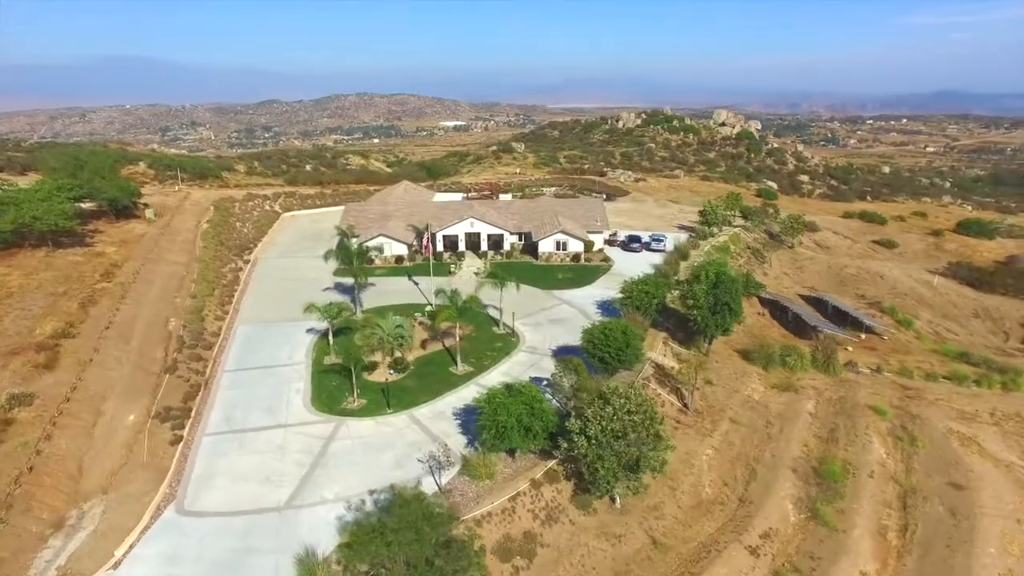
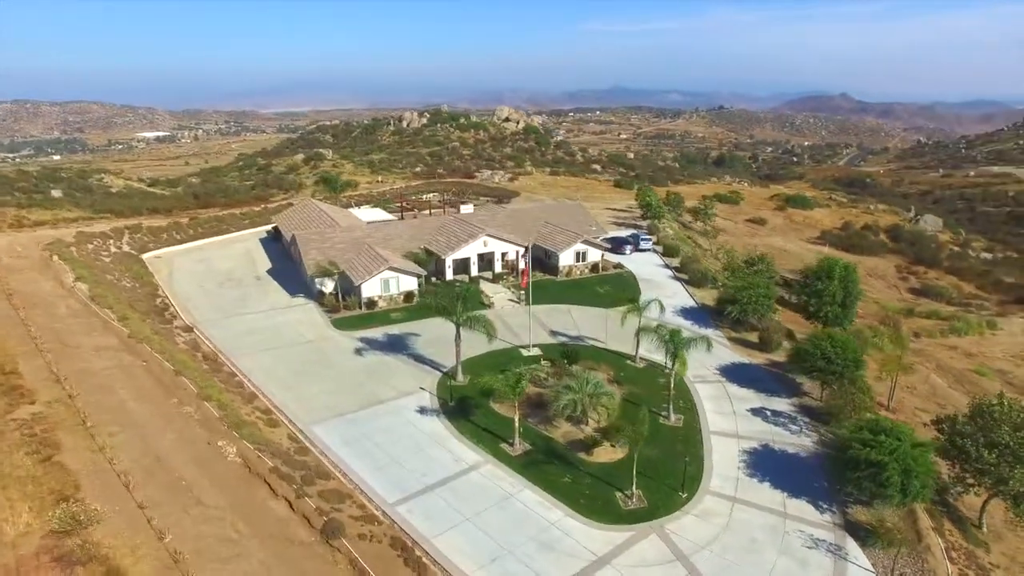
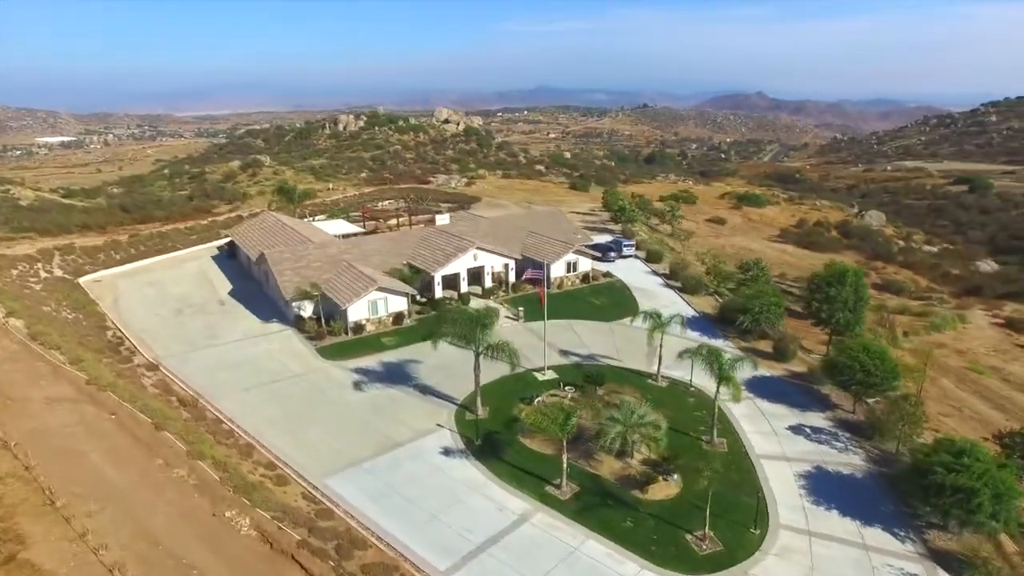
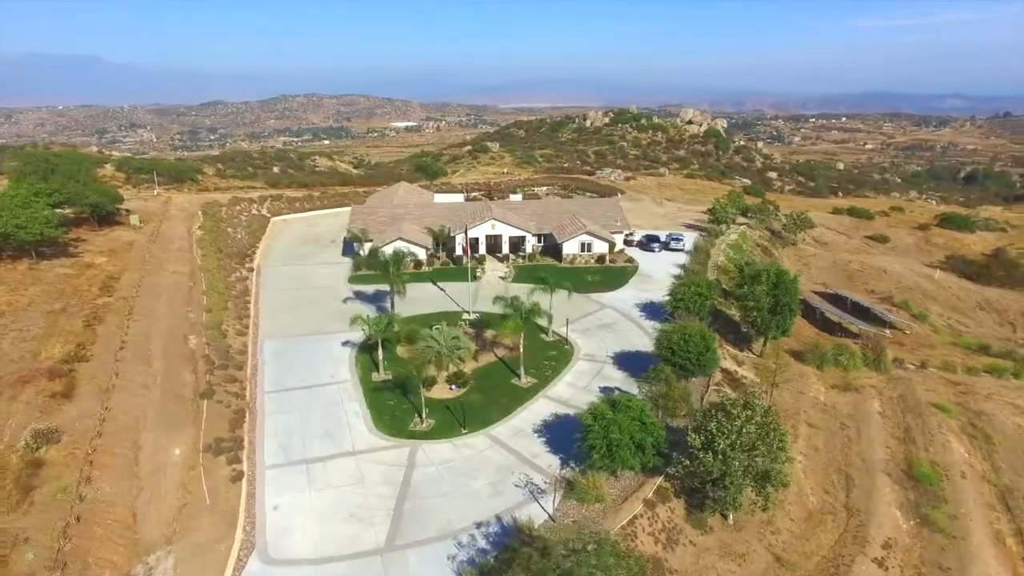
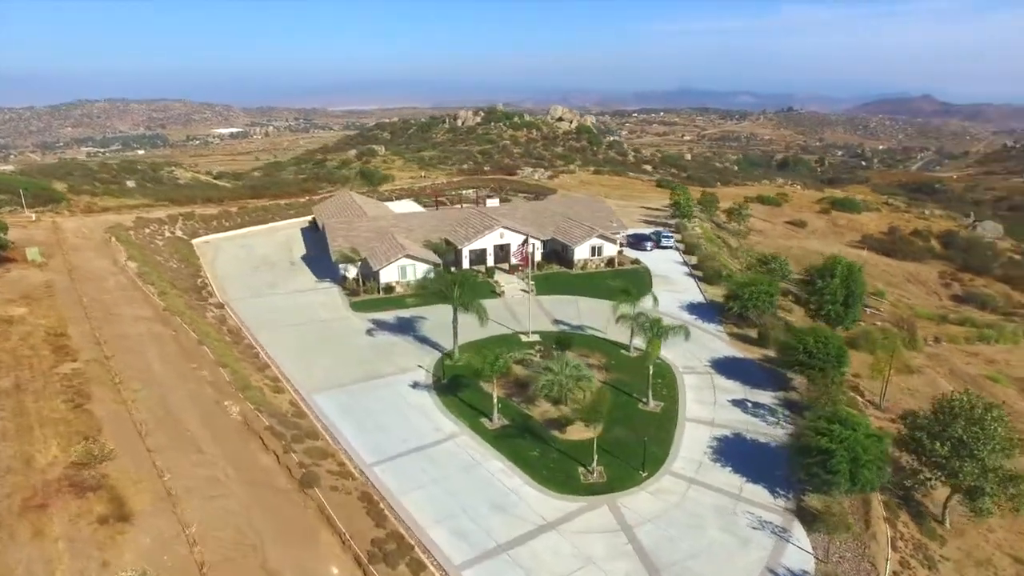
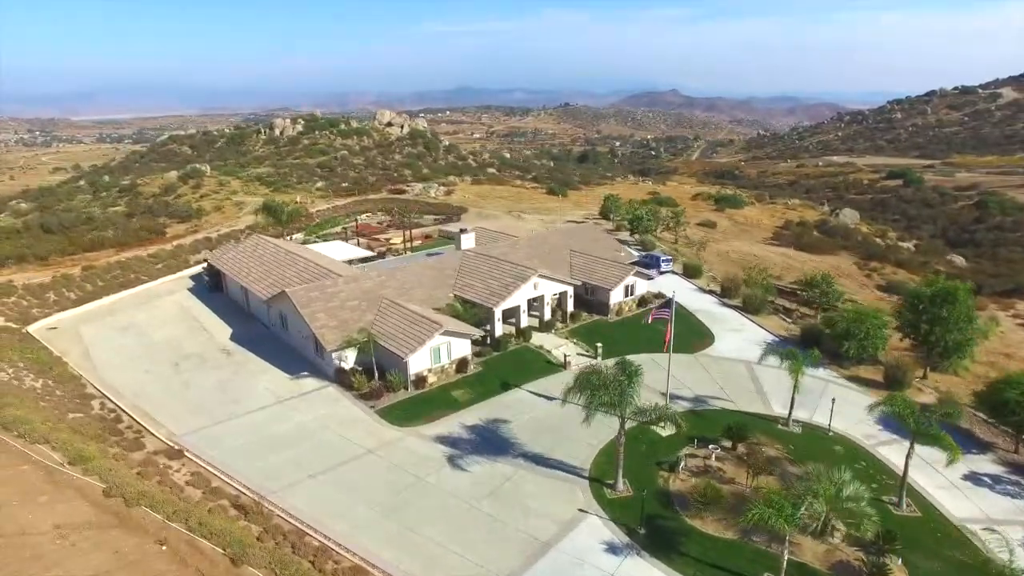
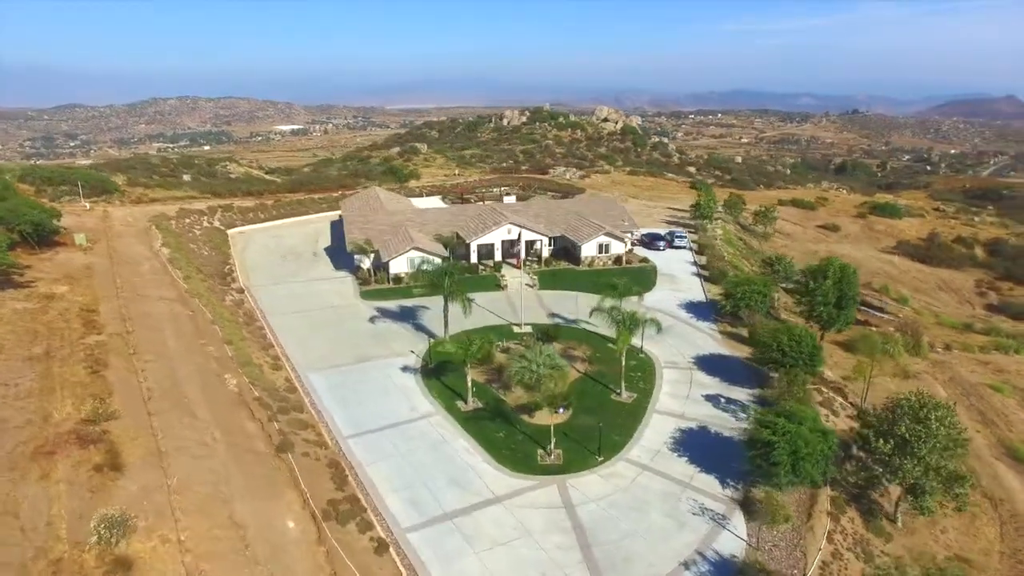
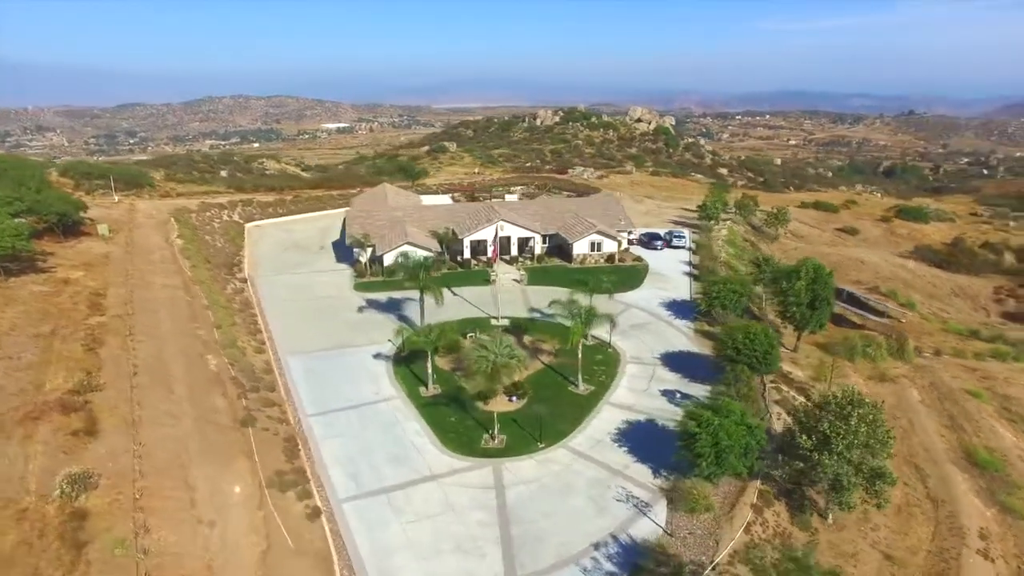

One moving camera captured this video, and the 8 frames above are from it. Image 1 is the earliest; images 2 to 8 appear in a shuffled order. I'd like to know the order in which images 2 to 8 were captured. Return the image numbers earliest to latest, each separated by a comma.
4, 8, 7, 5, 2, 3, 6
